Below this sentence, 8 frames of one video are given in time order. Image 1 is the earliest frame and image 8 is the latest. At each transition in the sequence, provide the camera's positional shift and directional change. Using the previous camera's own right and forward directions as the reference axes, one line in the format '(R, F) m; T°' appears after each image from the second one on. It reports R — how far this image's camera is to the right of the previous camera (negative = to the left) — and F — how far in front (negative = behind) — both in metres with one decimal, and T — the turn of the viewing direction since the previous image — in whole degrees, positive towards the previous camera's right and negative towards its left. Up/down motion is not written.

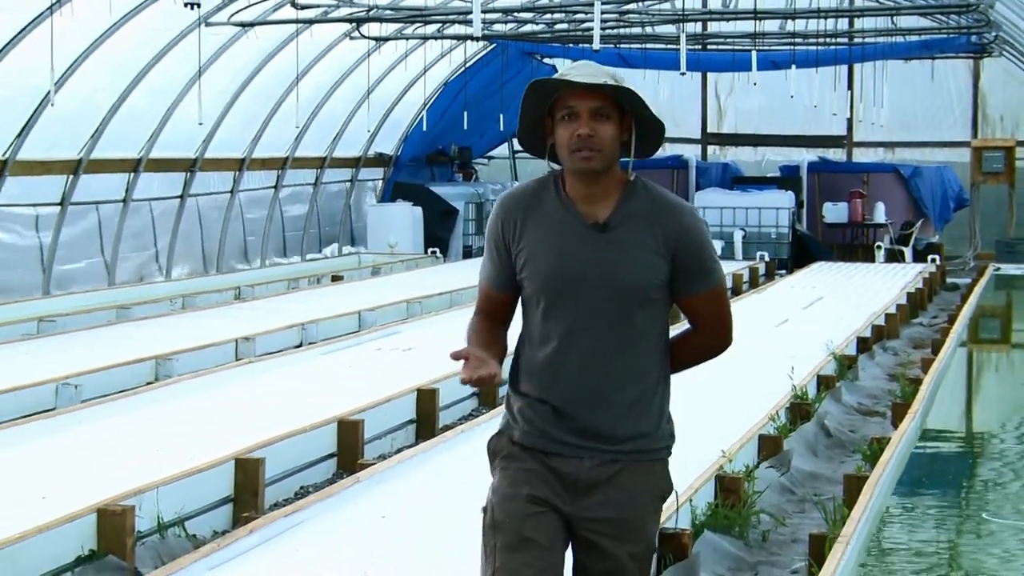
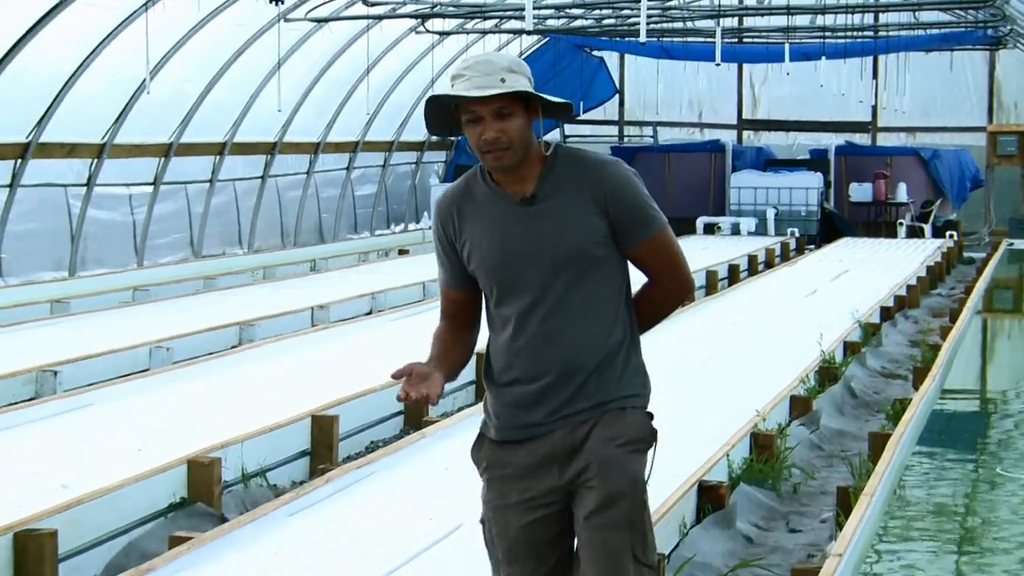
(-0.1, -0.5) m; -1°
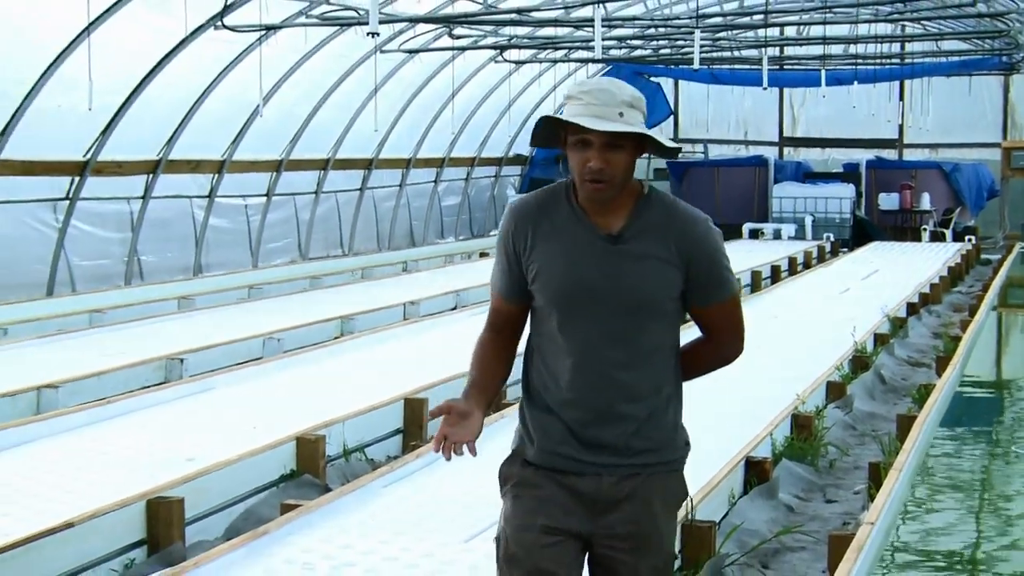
(-0.2, -0.8) m; -1°
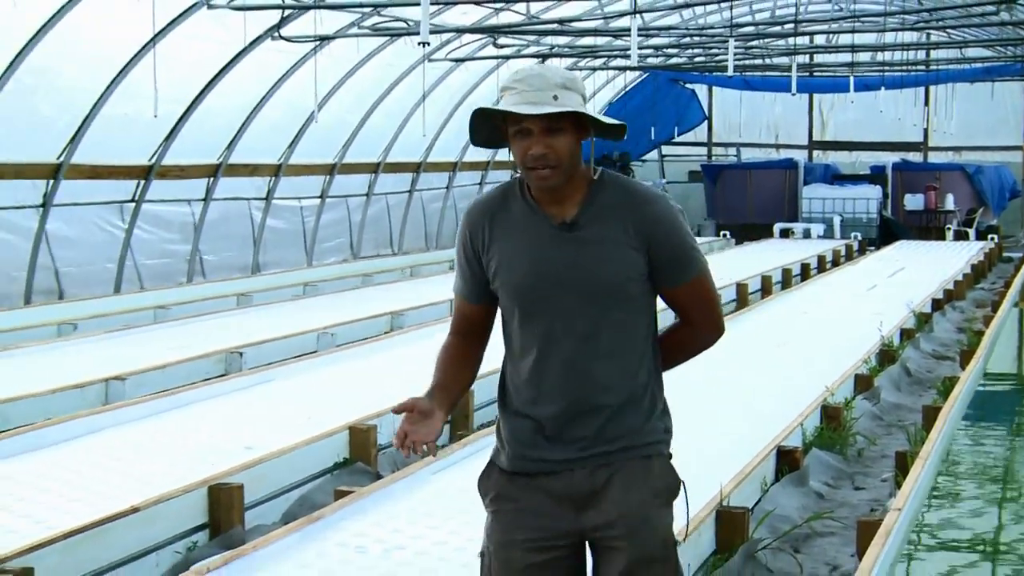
(-0.1, -0.4) m; -1°
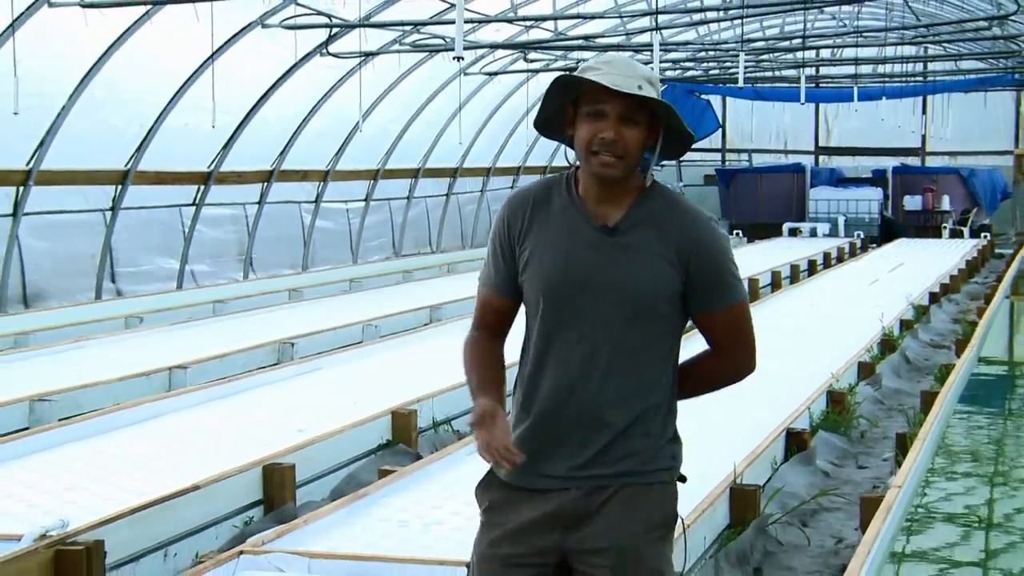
(-0.1, -0.6) m; 0°
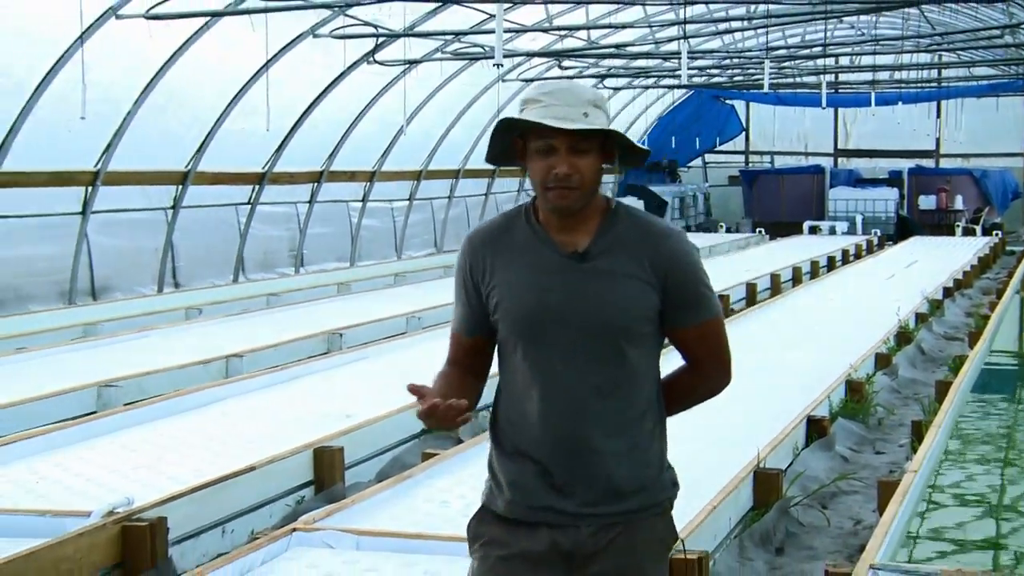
(0.0, -0.5) m; -1°
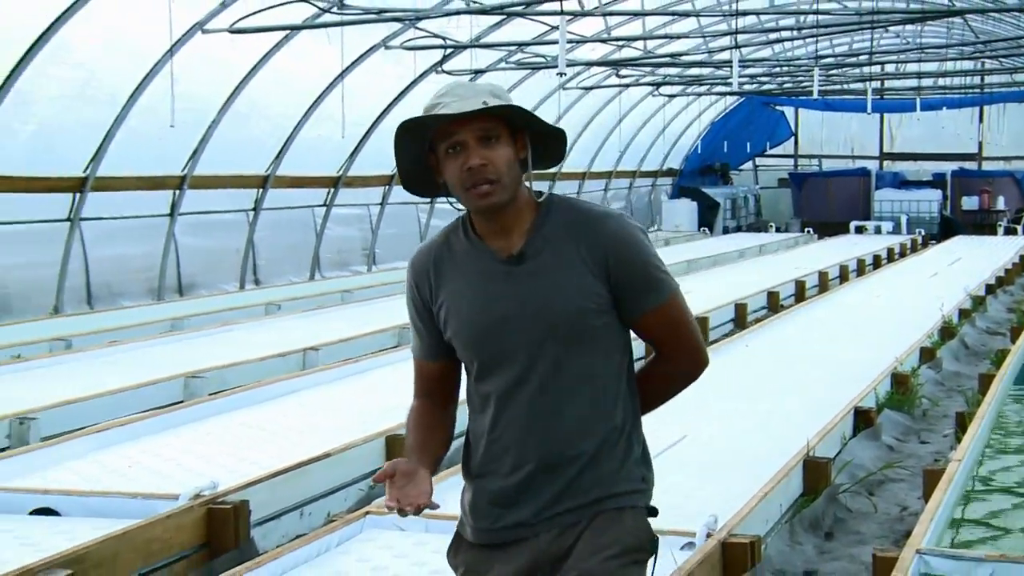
(-0.1, -0.5) m; -2°
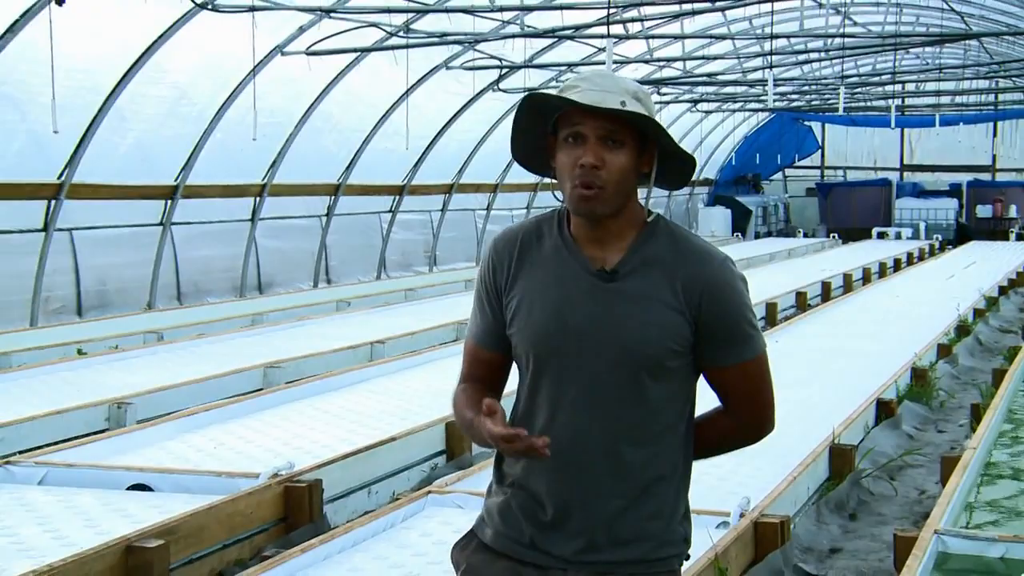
(-0.1, -0.8) m; -1°
